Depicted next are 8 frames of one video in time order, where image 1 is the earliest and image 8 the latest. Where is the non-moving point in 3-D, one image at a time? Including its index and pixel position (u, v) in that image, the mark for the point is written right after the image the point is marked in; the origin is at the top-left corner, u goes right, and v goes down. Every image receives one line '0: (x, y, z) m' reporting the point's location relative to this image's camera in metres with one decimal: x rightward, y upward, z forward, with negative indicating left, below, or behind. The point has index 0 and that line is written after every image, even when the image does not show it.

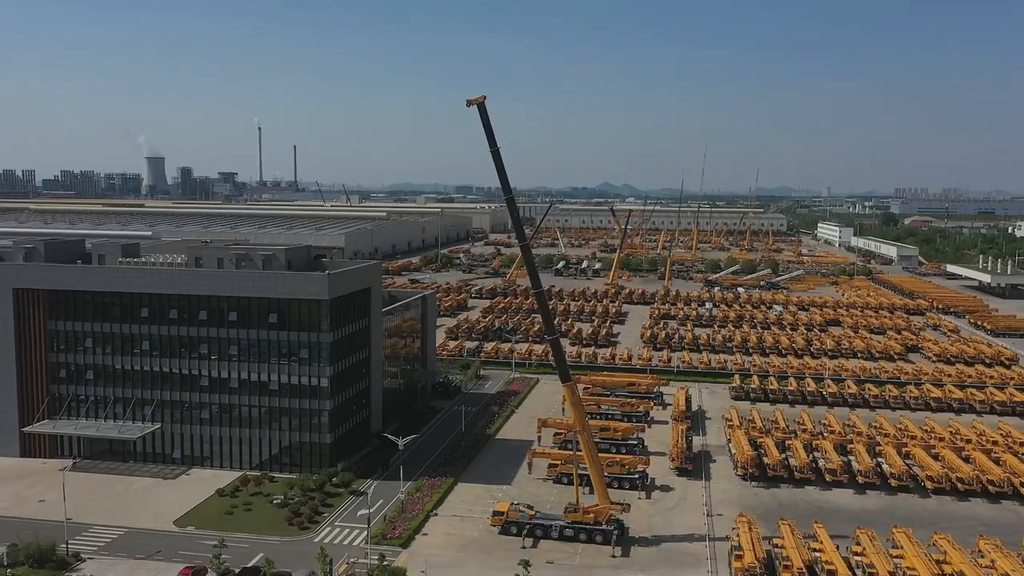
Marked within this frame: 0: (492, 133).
0: (-0.4, +3.7, +19.9) m
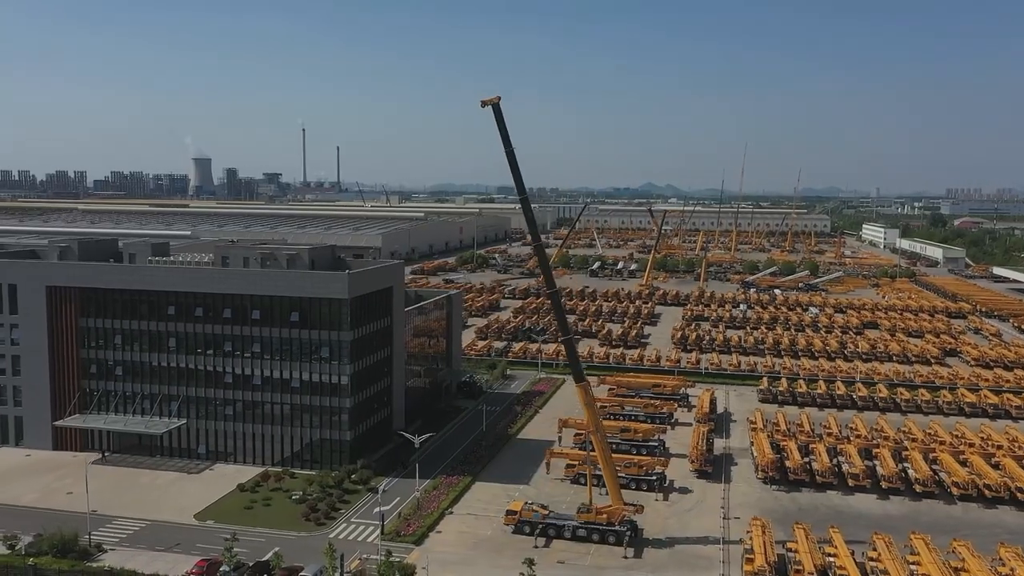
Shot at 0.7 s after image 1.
0: (-0.1, +3.7, +19.9) m
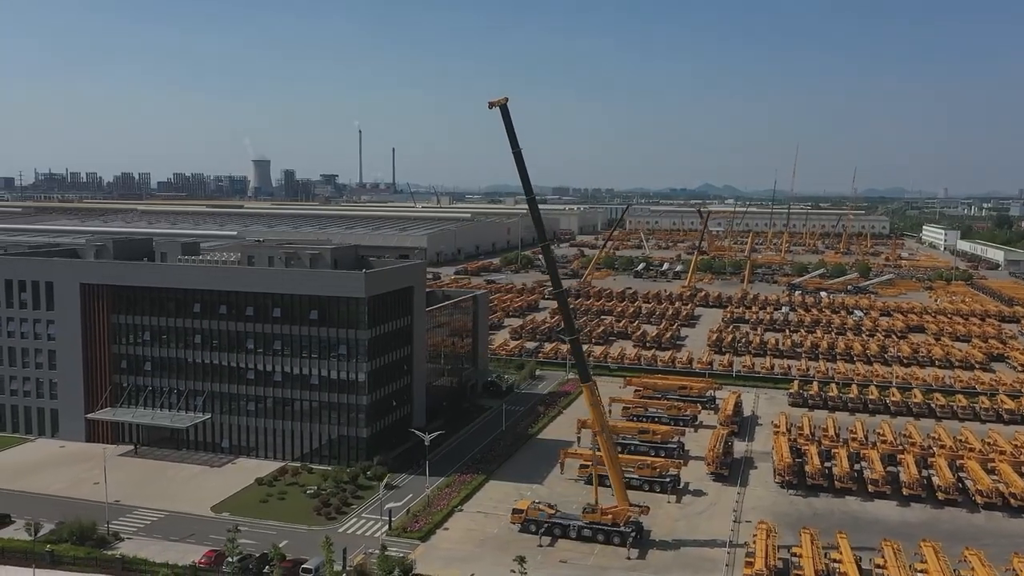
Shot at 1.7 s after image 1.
0: (+0.1, +3.7, +20.0) m
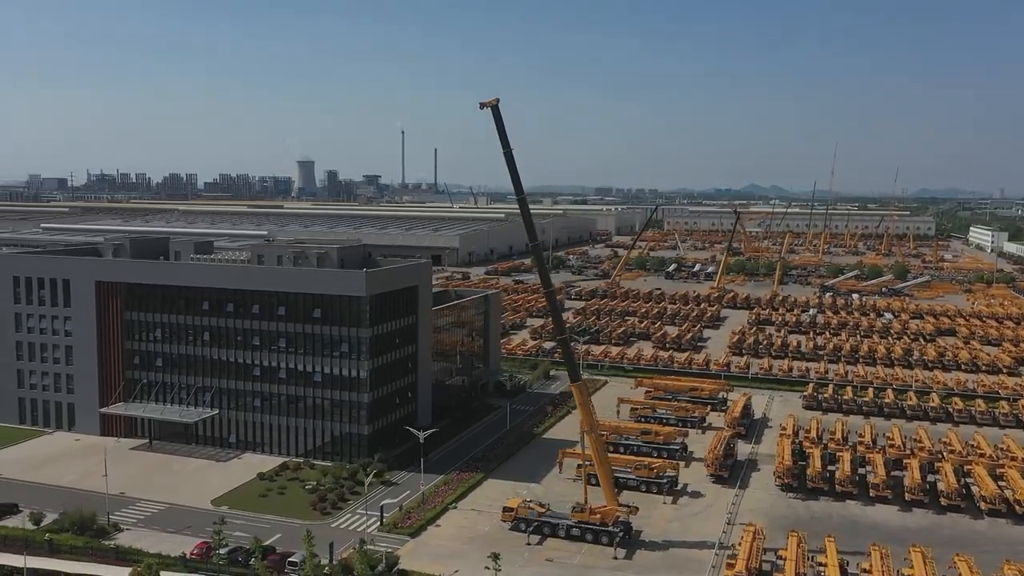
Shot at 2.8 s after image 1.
0: (-0.2, +3.8, +20.1) m
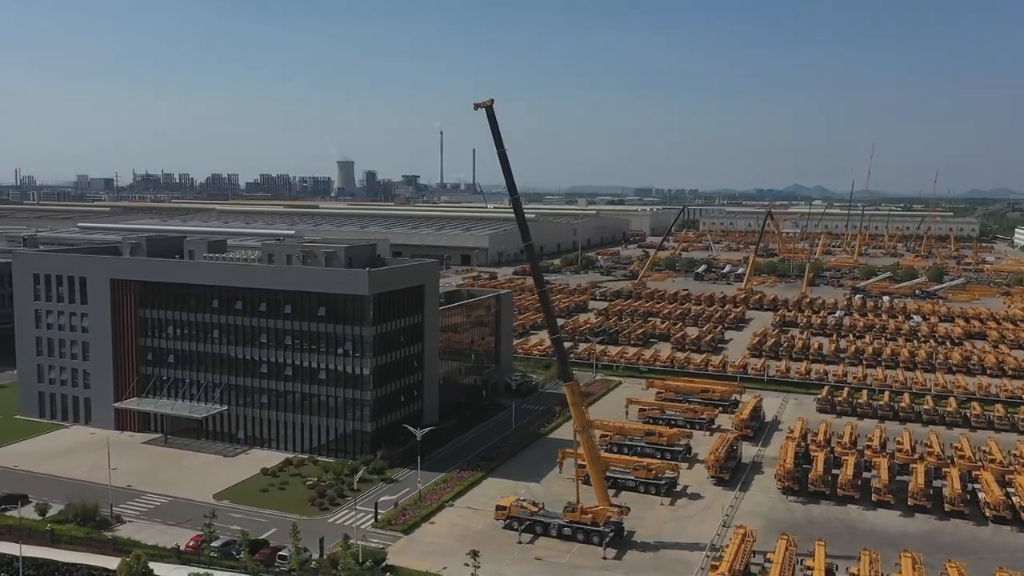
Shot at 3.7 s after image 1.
0: (-0.3, +3.8, +20.2) m
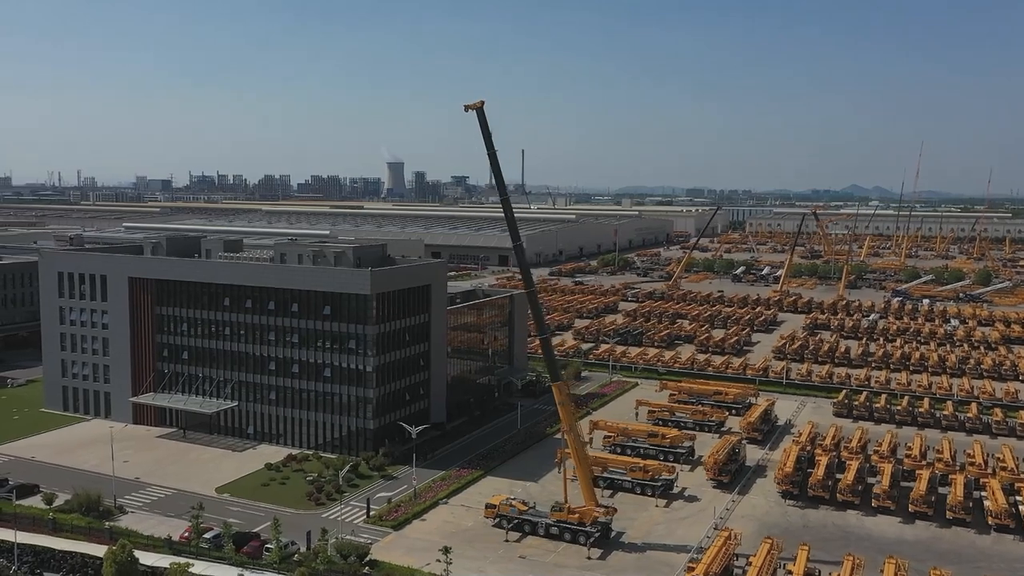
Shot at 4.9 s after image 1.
0: (-0.6, +3.8, +20.4) m
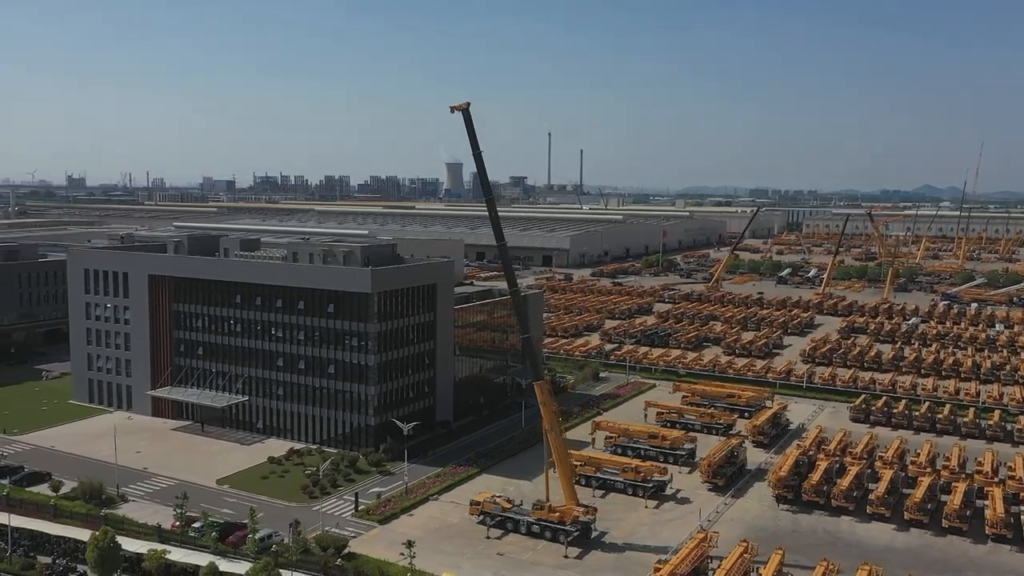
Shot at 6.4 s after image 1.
0: (-0.9, +3.8, +20.7) m
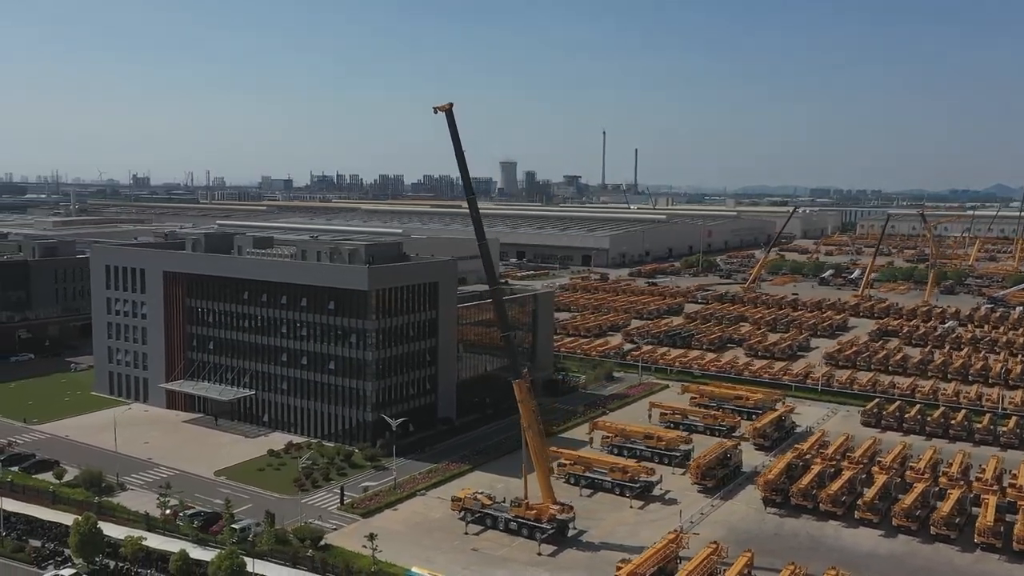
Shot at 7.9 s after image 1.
0: (-1.4, +3.8, +21.0) m
